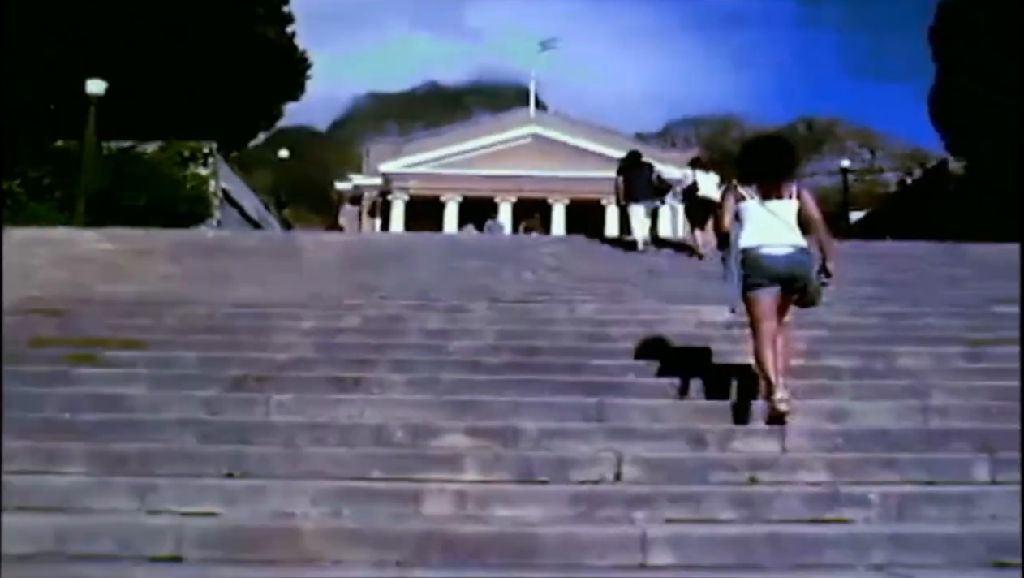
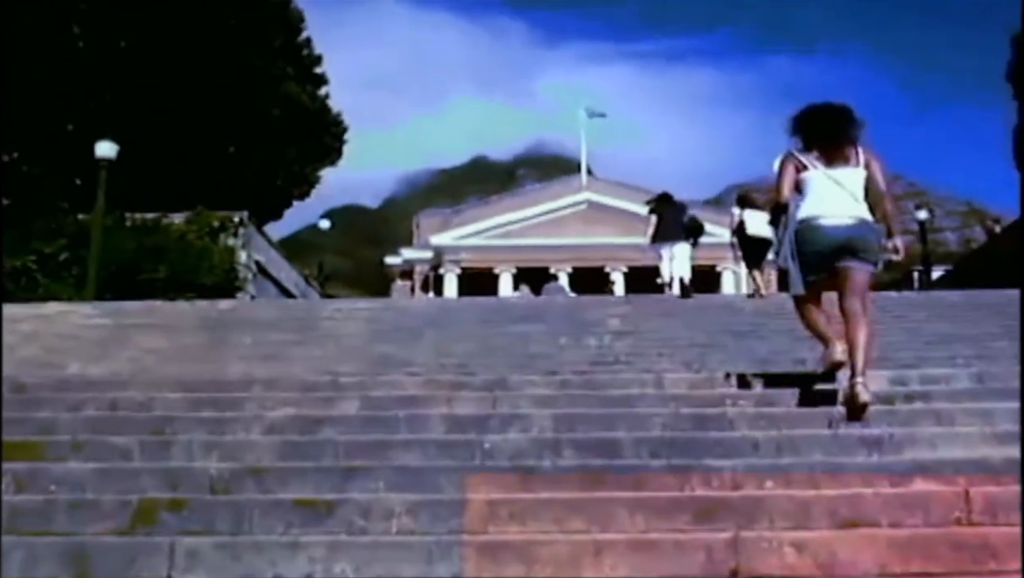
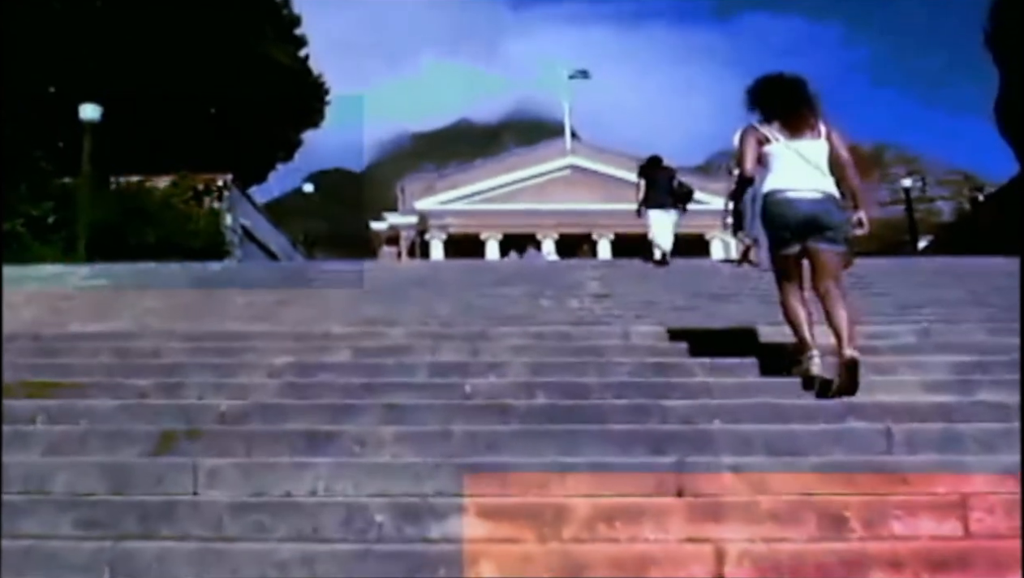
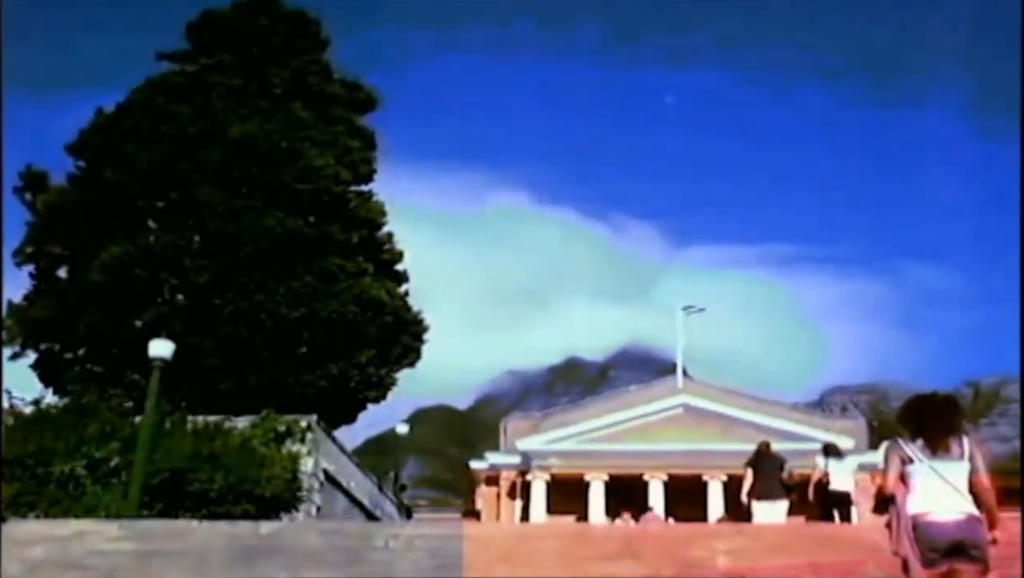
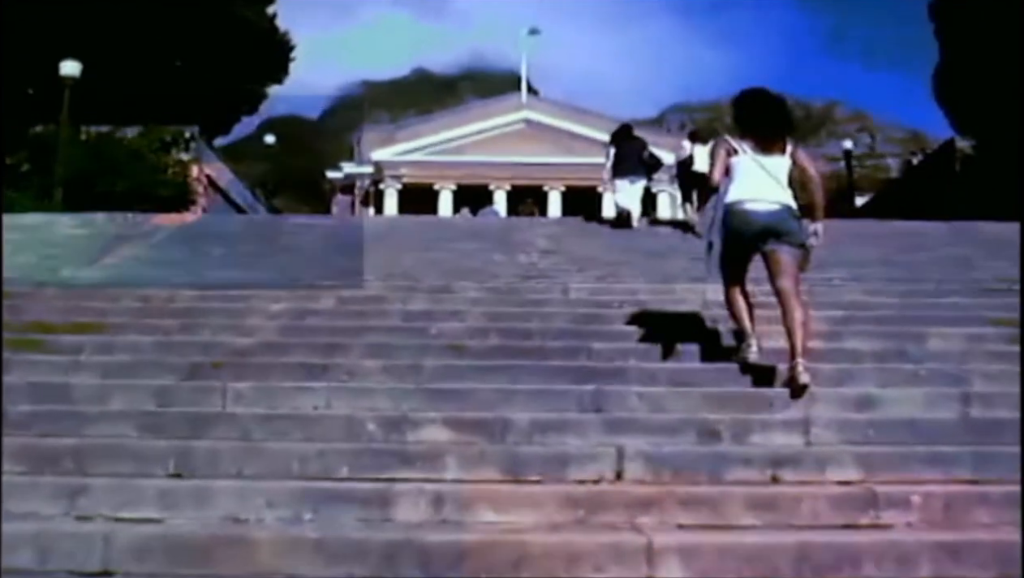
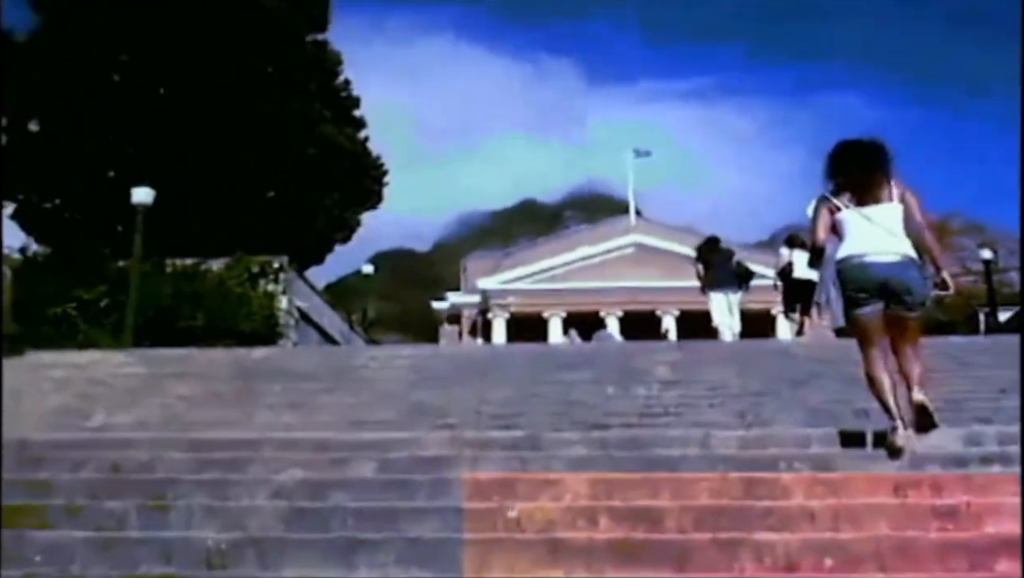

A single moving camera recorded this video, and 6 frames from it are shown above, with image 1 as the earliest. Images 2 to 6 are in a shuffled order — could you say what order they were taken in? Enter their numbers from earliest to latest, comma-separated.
5, 3, 2, 6, 4
